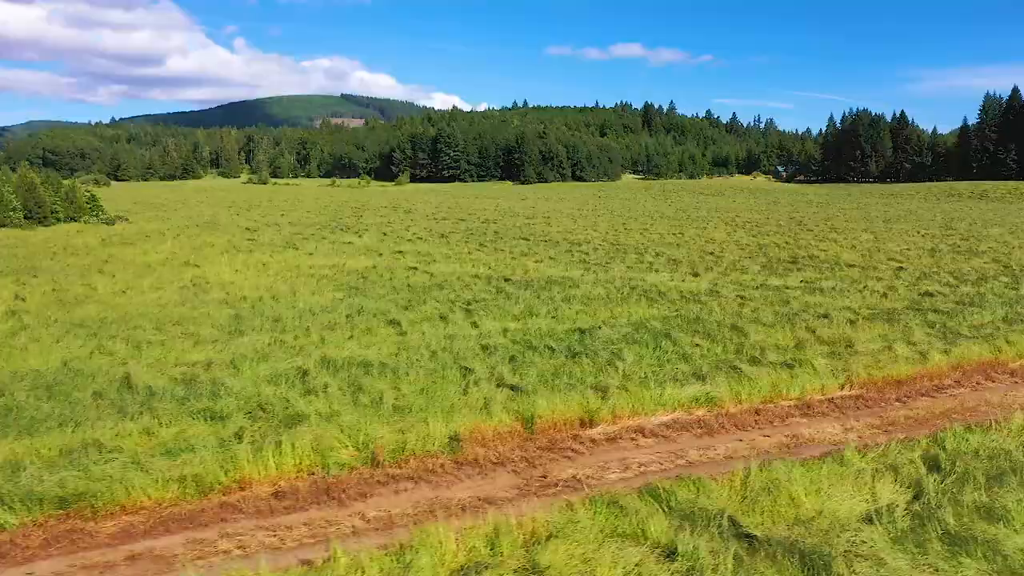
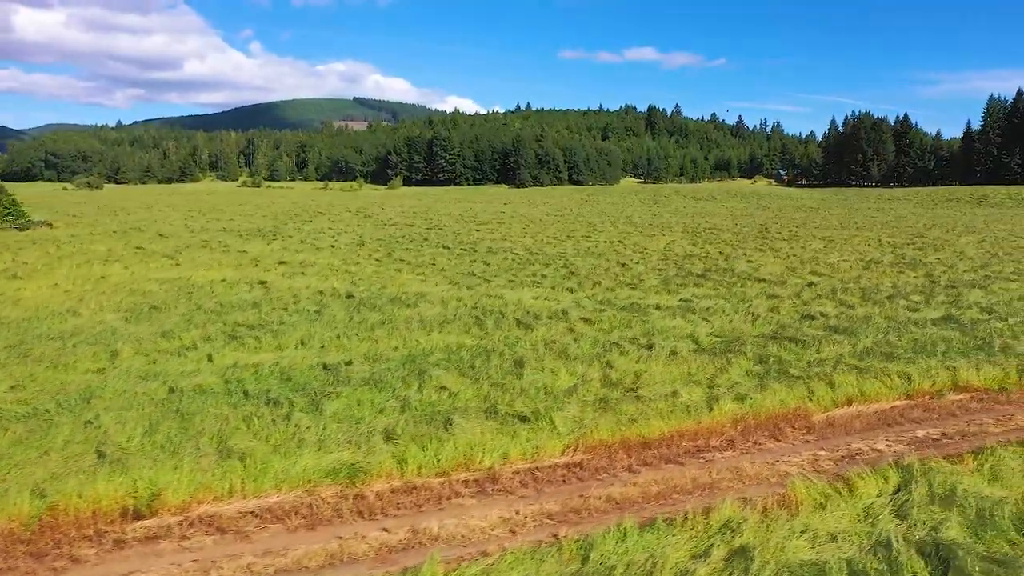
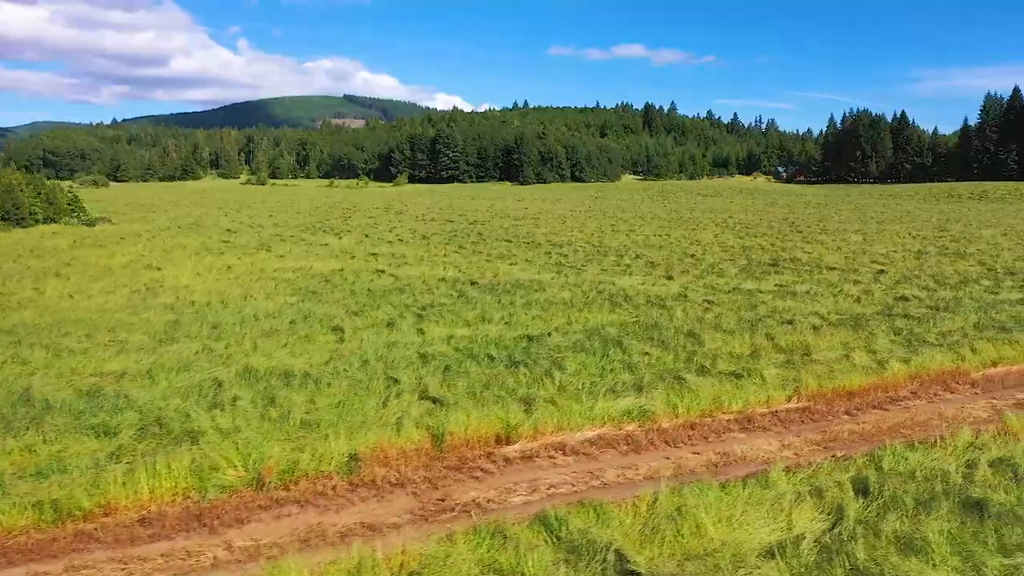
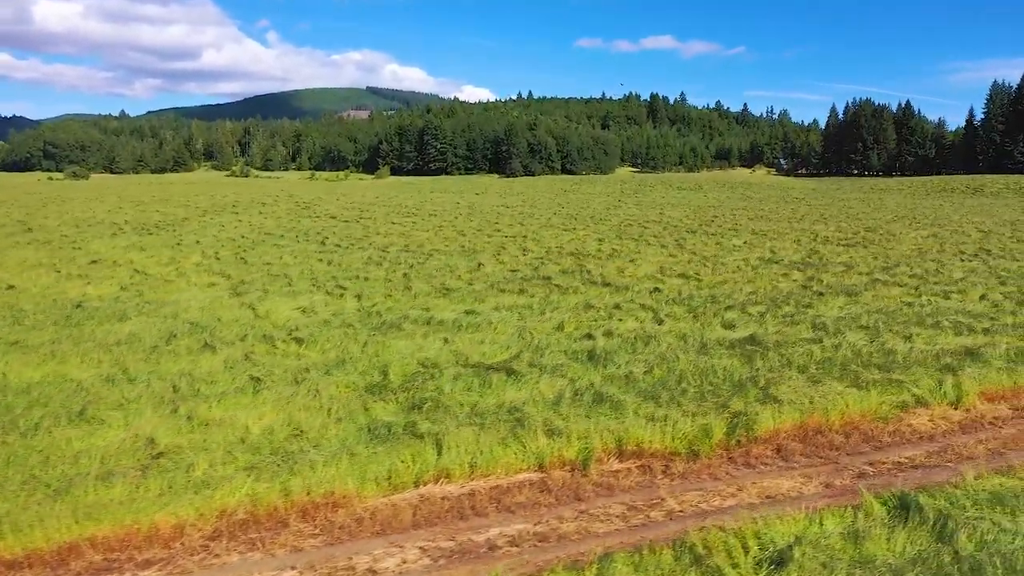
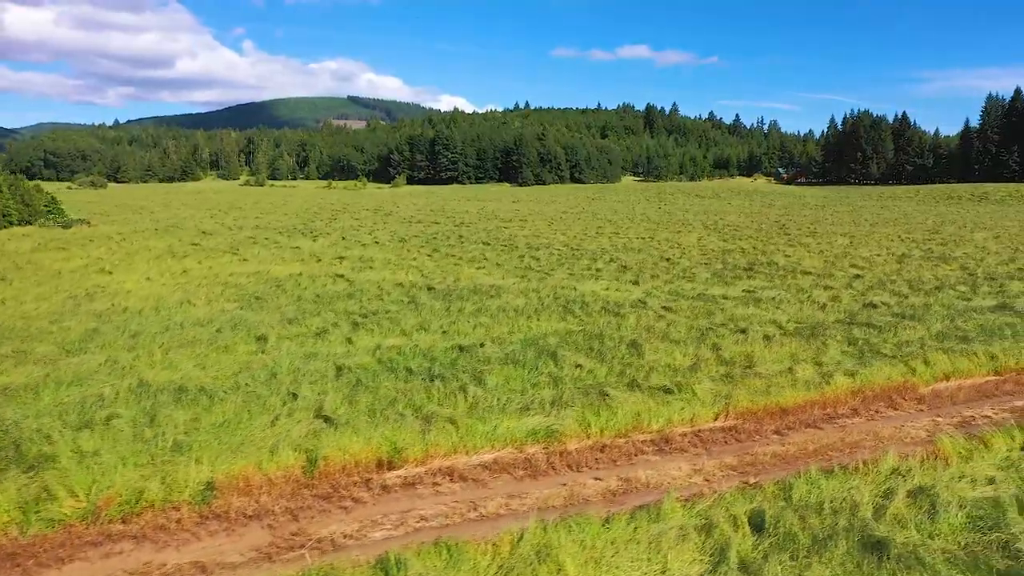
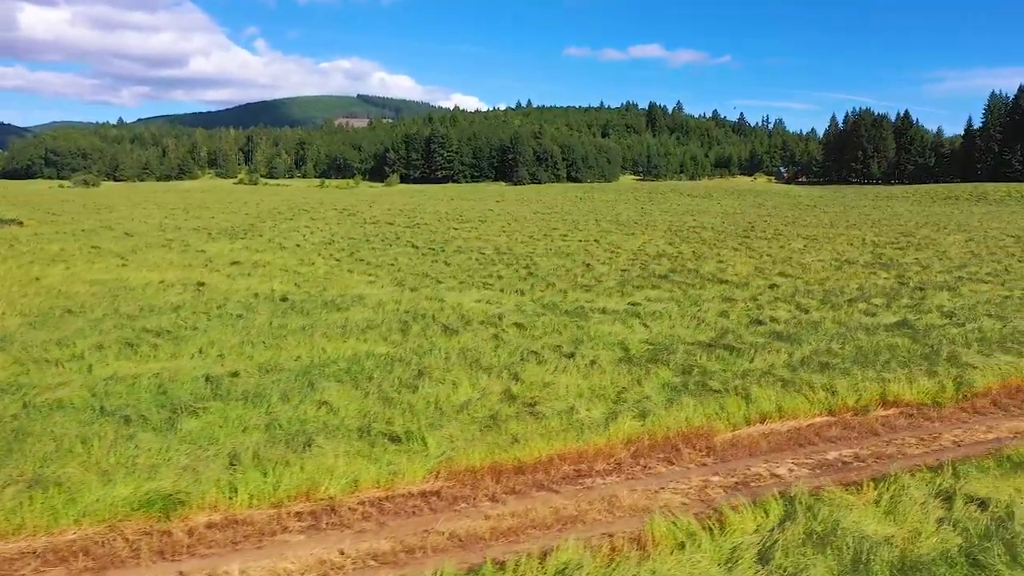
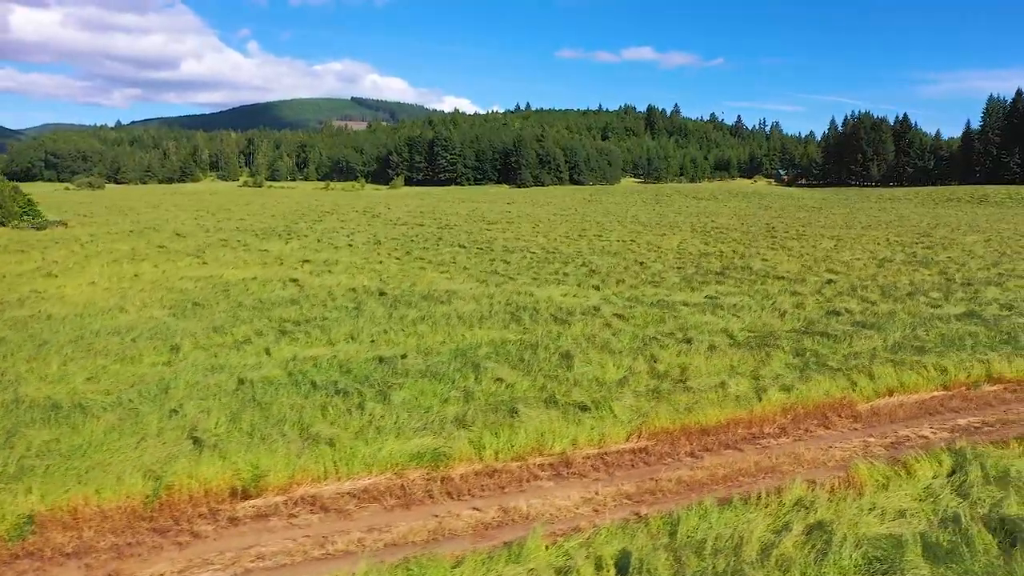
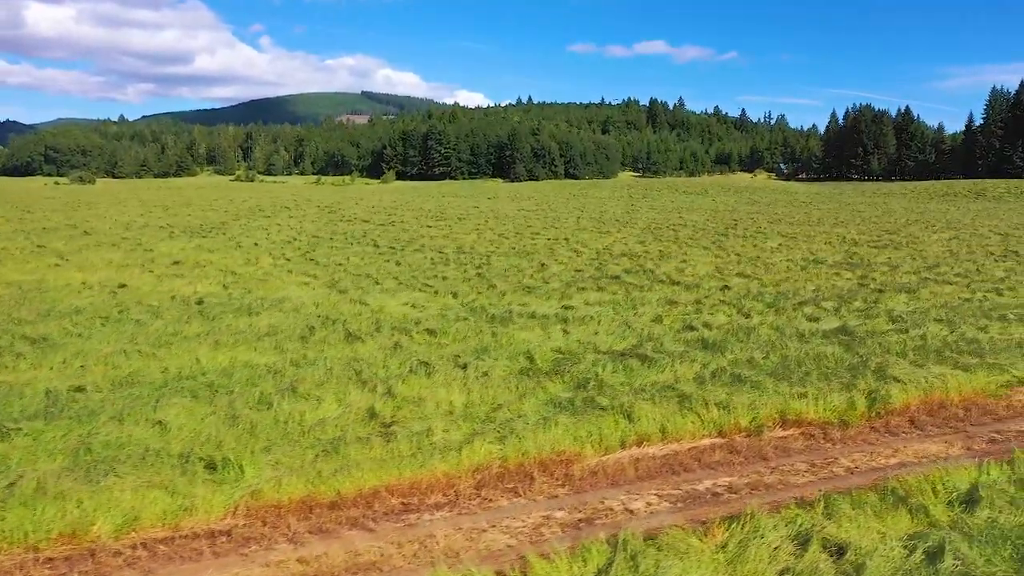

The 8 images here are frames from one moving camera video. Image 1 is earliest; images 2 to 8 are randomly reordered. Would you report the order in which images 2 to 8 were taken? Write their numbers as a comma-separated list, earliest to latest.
3, 5, 7, 2, 6, 8, 4
